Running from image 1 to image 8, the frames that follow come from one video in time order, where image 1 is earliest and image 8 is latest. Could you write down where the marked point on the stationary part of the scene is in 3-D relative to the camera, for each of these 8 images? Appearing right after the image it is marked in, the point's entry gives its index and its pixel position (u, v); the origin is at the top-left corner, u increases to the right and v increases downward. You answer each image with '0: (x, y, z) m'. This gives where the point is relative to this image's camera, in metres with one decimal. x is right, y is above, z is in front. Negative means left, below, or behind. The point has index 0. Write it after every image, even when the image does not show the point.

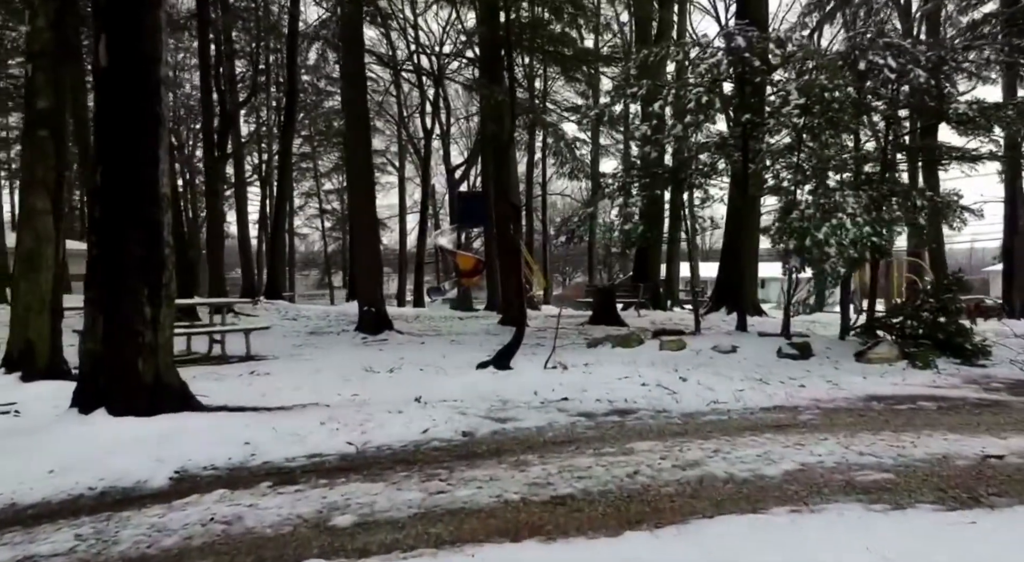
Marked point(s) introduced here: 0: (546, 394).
0: (+0.3, -0.9, +7.4) m
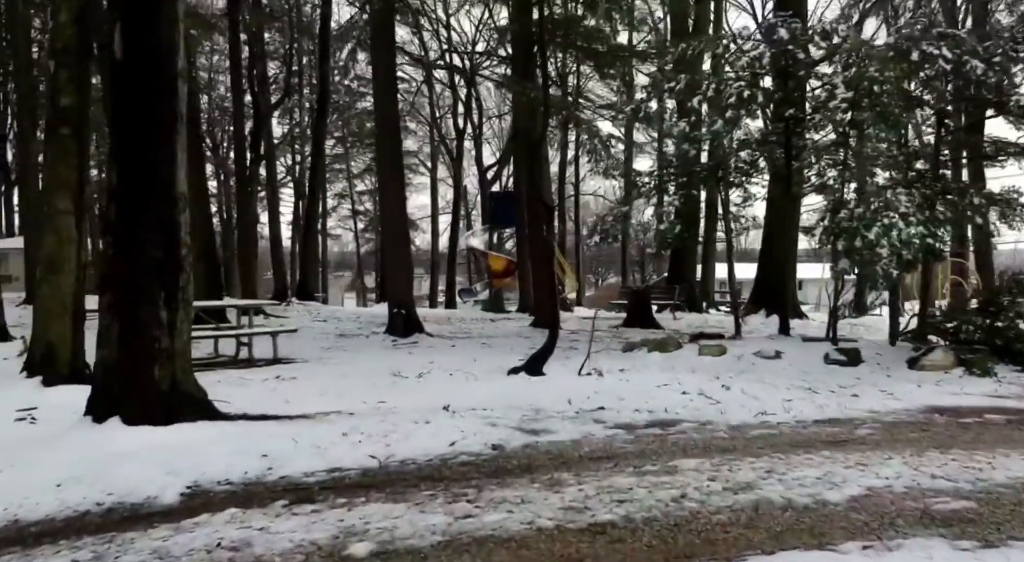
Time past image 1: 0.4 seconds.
0: (+0.5, -0.9, +7.0) m
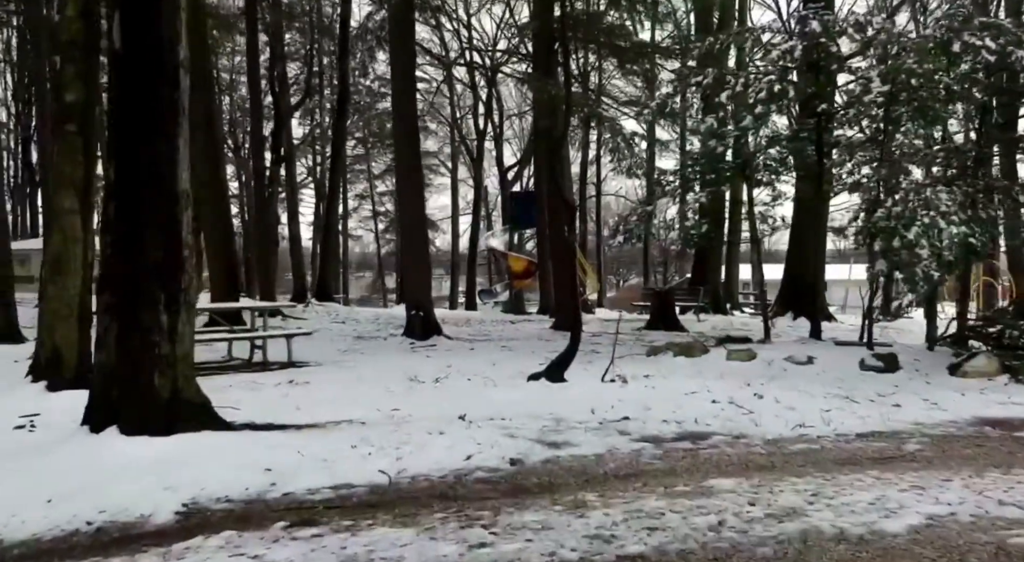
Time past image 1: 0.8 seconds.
0: (+0.7, -0.9, +6.6) m
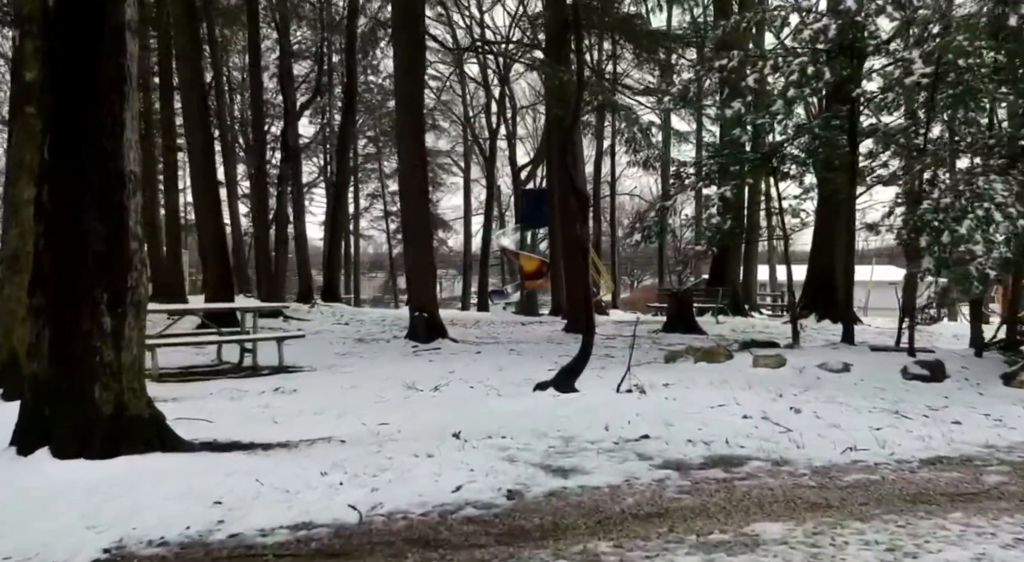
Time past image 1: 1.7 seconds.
0: (+0.7, -0.9, +5.8) m
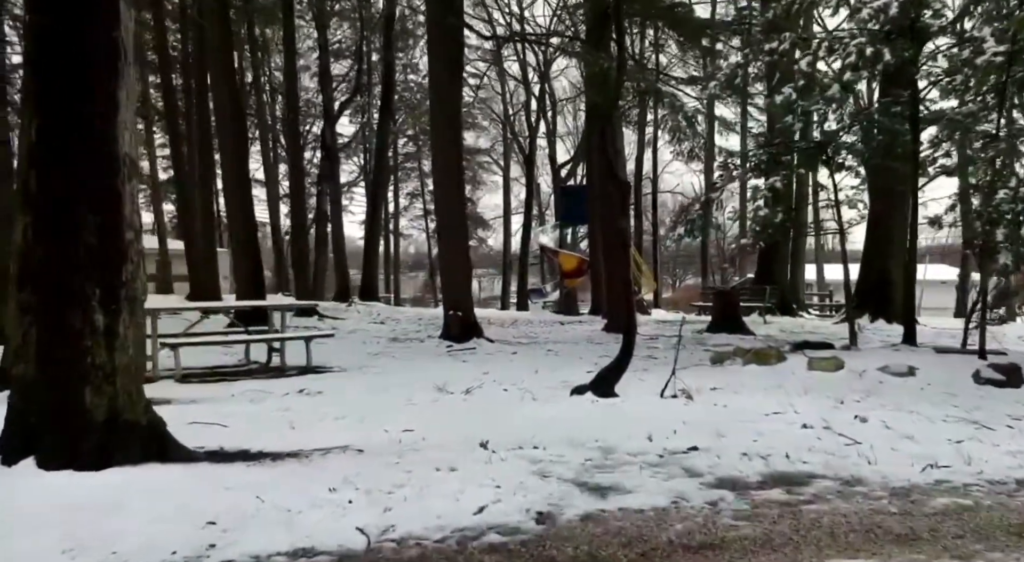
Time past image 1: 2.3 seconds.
0: (+0.9, -0.9, +5.2) m
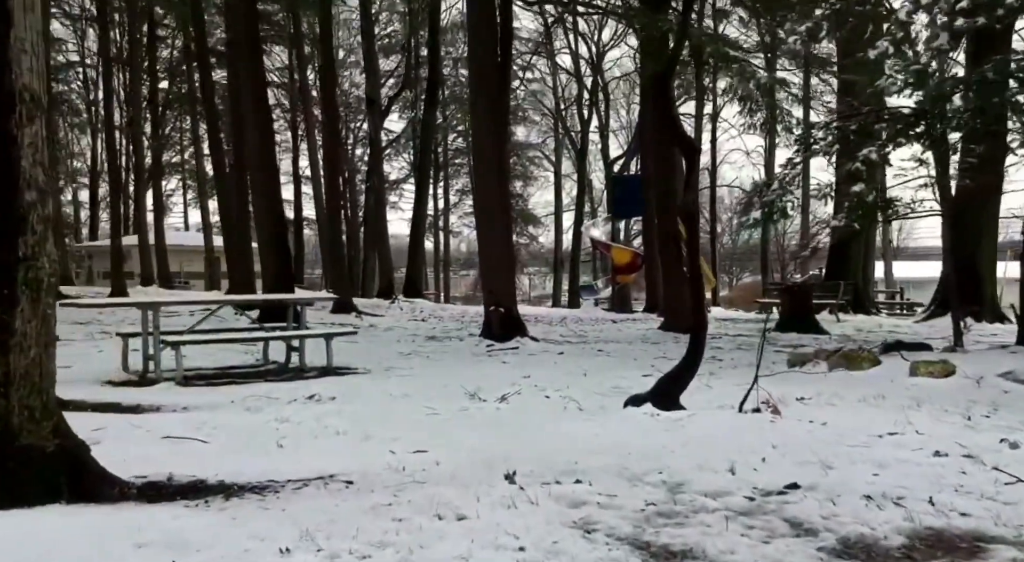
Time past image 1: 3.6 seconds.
0: (+1.0, -0.8, +3.9) m
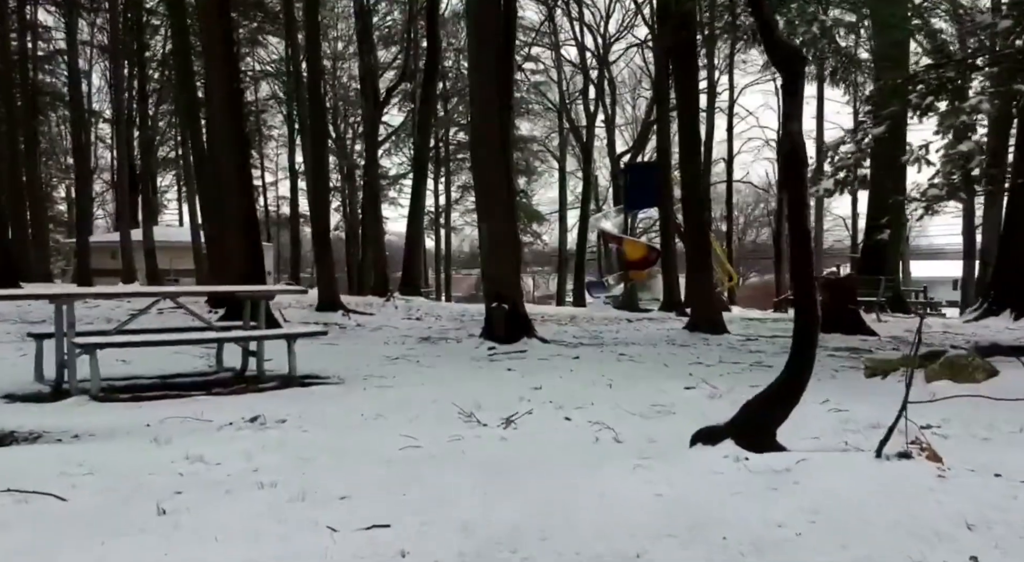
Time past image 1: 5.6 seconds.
0: (+1.1, -0.7, +2.0) m
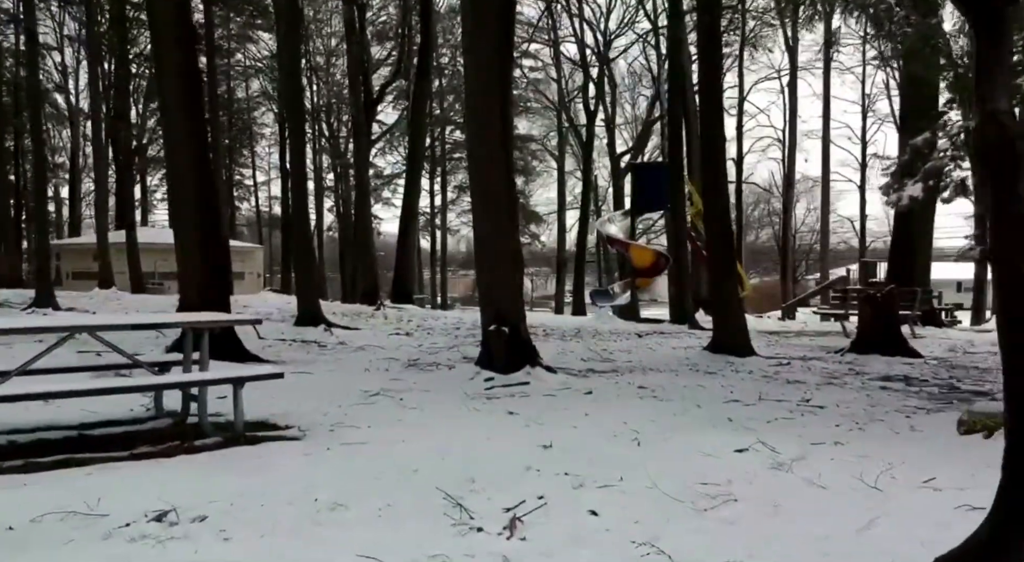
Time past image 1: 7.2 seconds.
0: (+1.1, -0.9, +0.5) m
